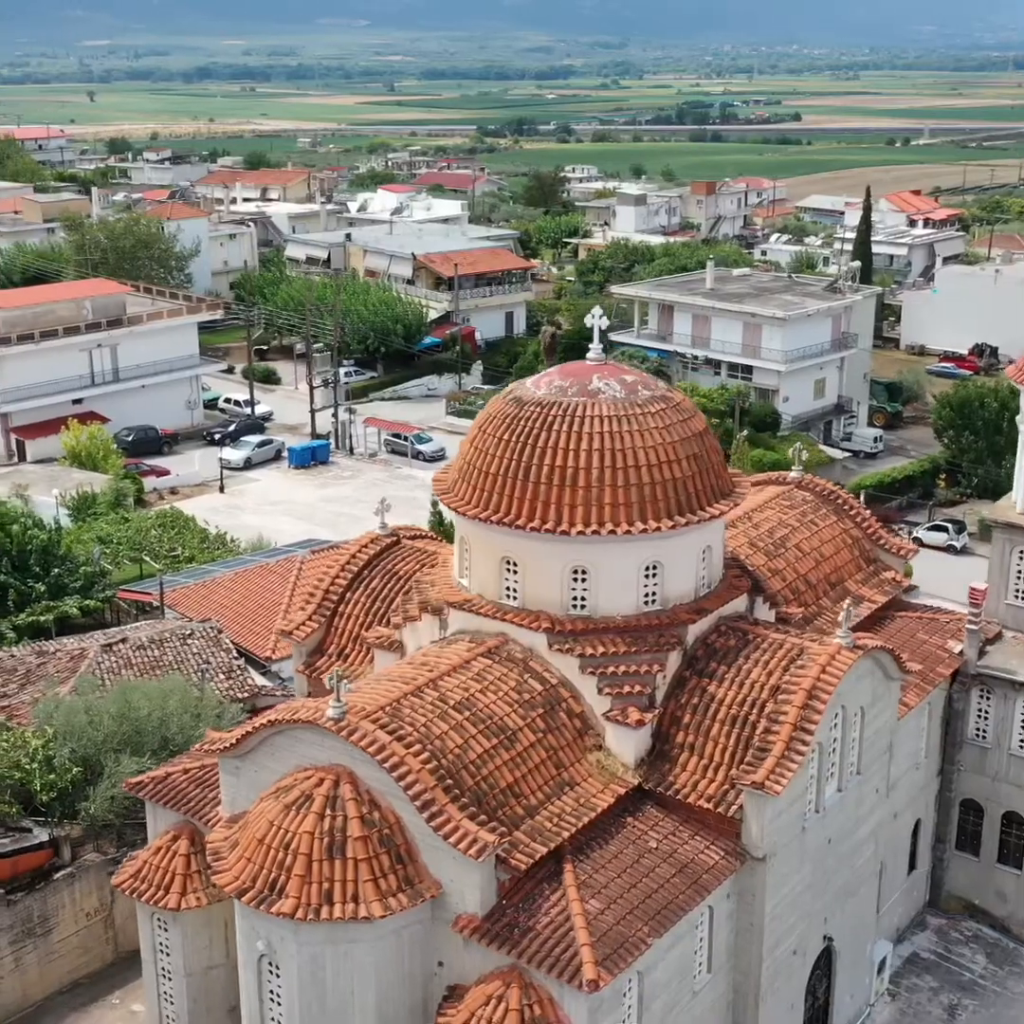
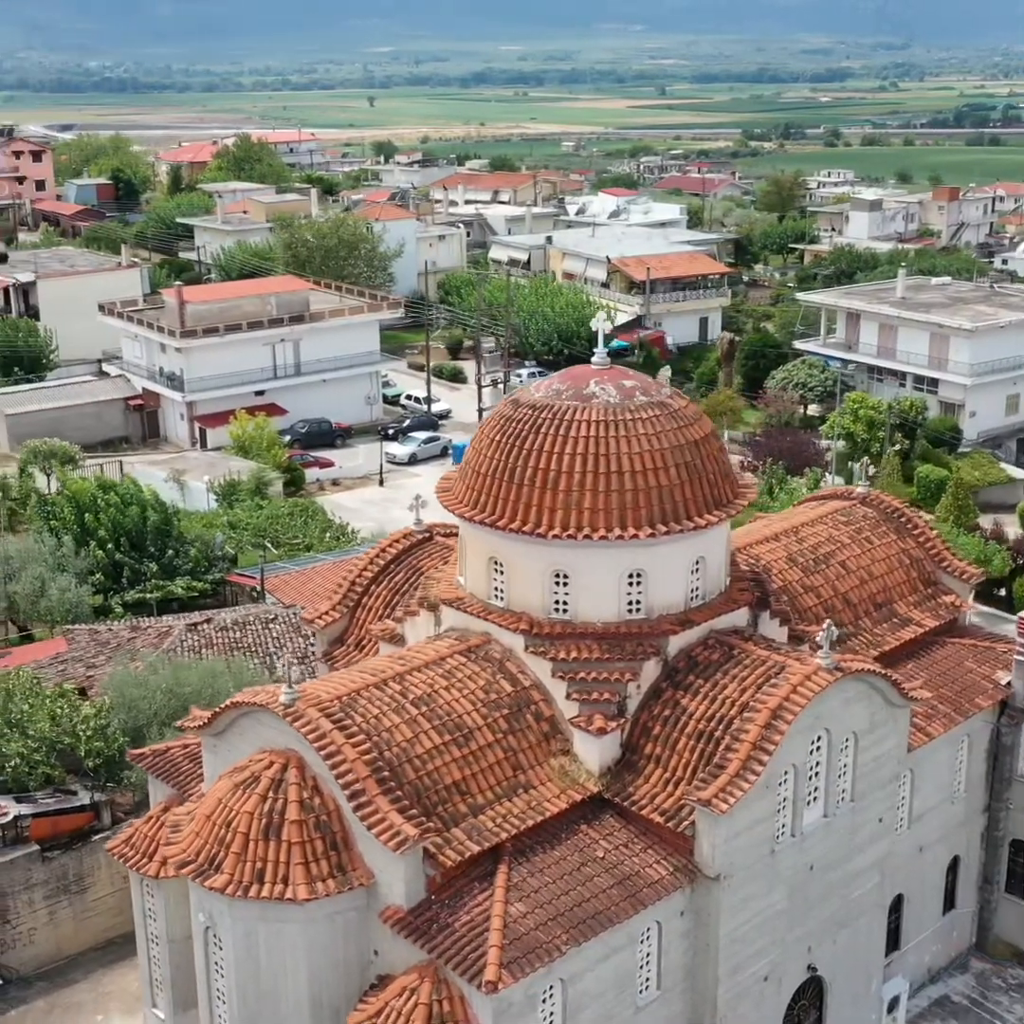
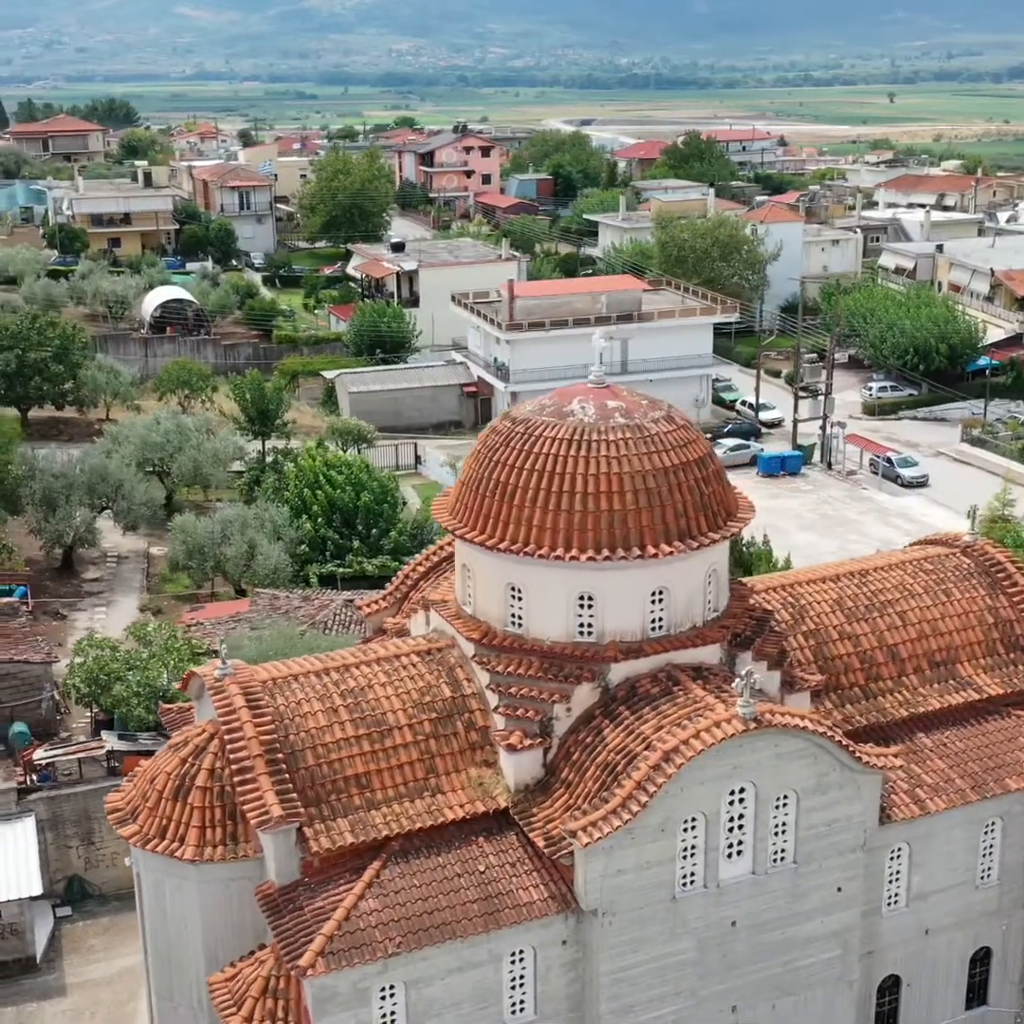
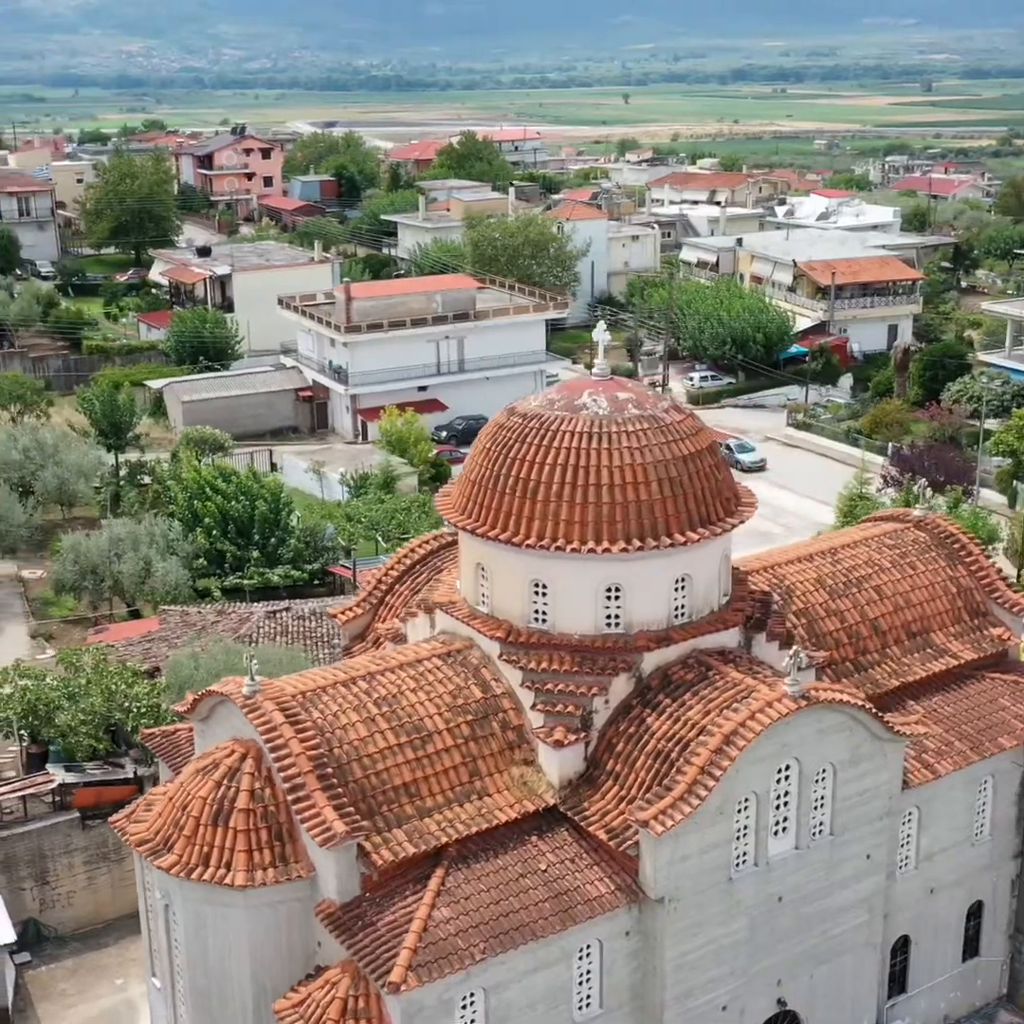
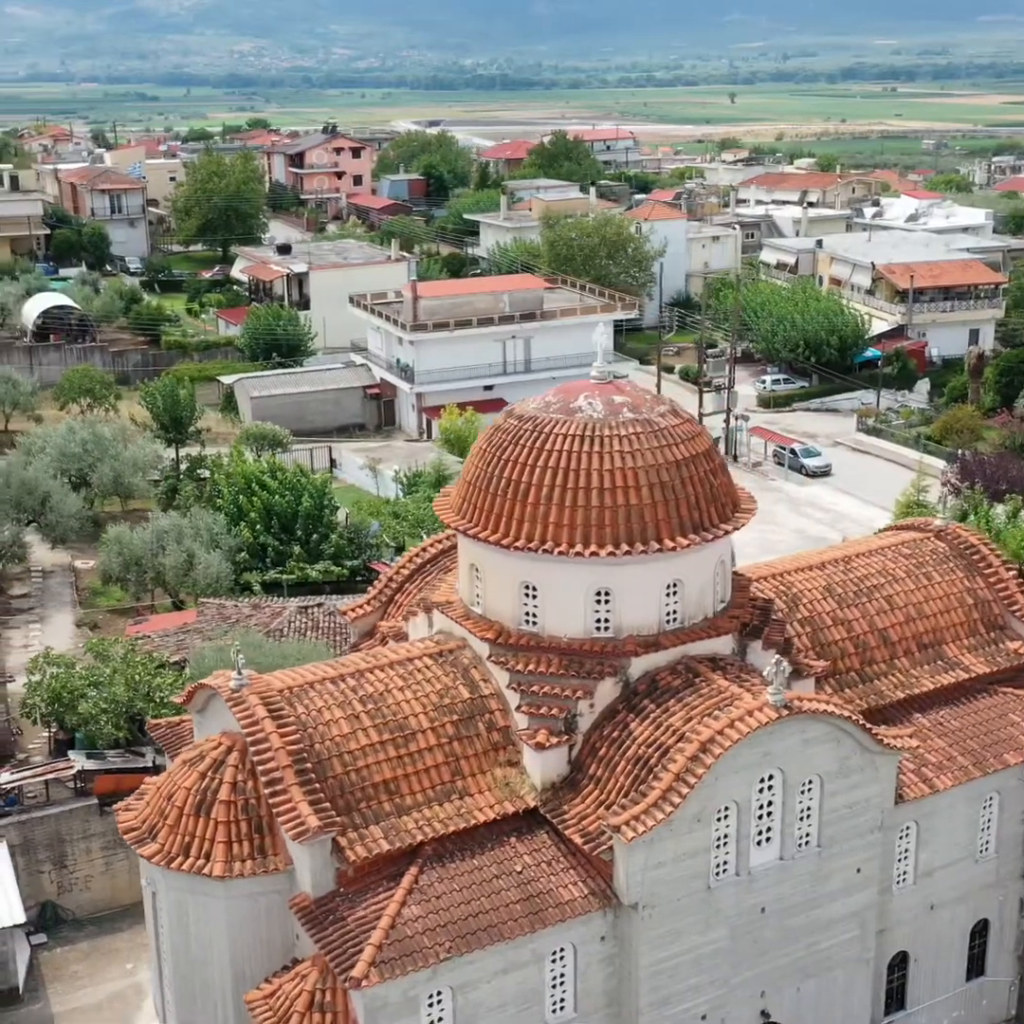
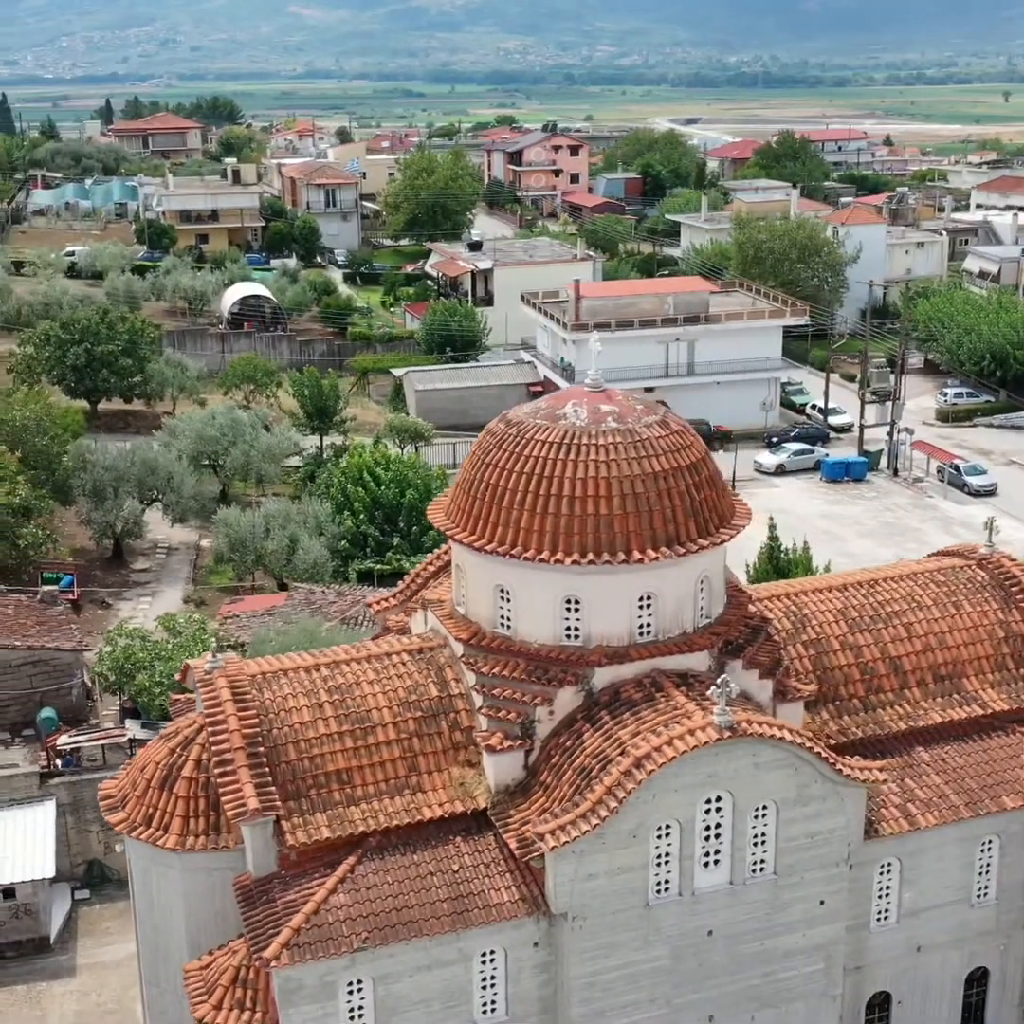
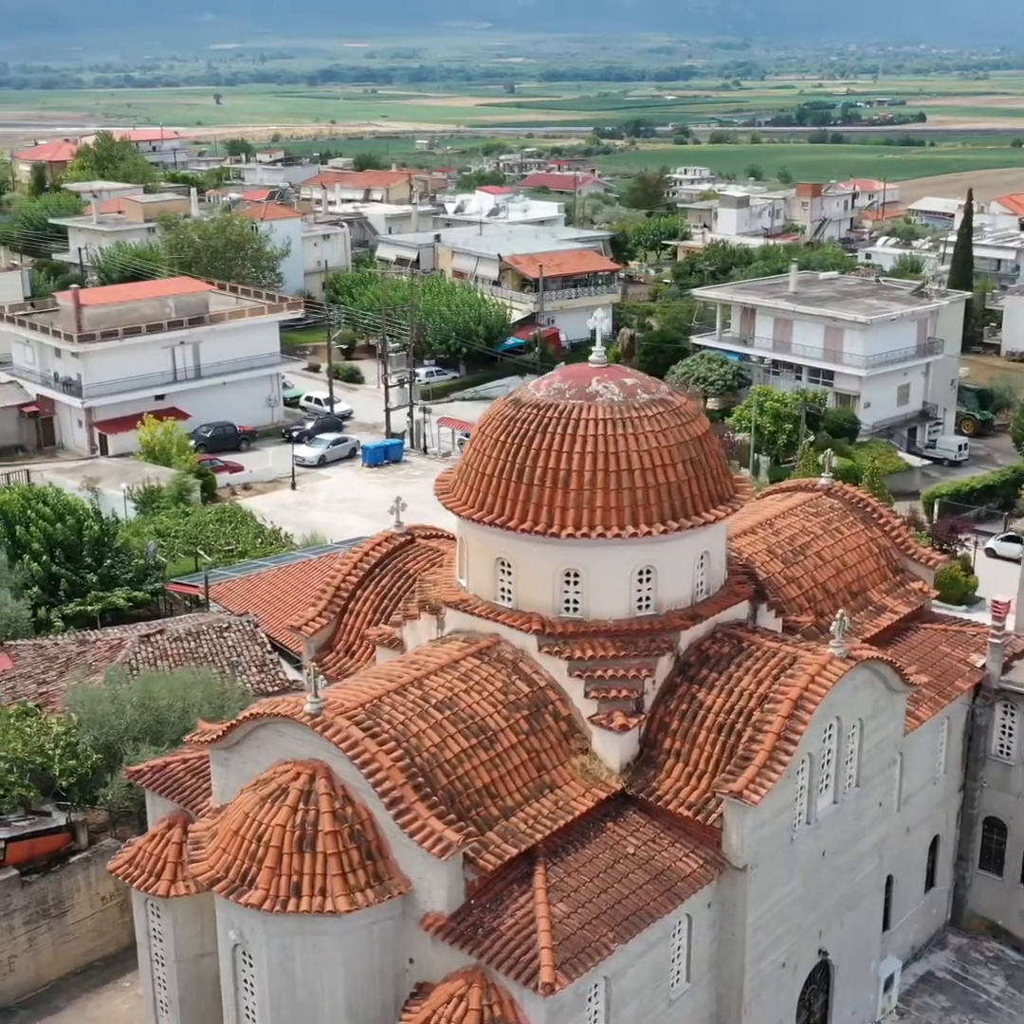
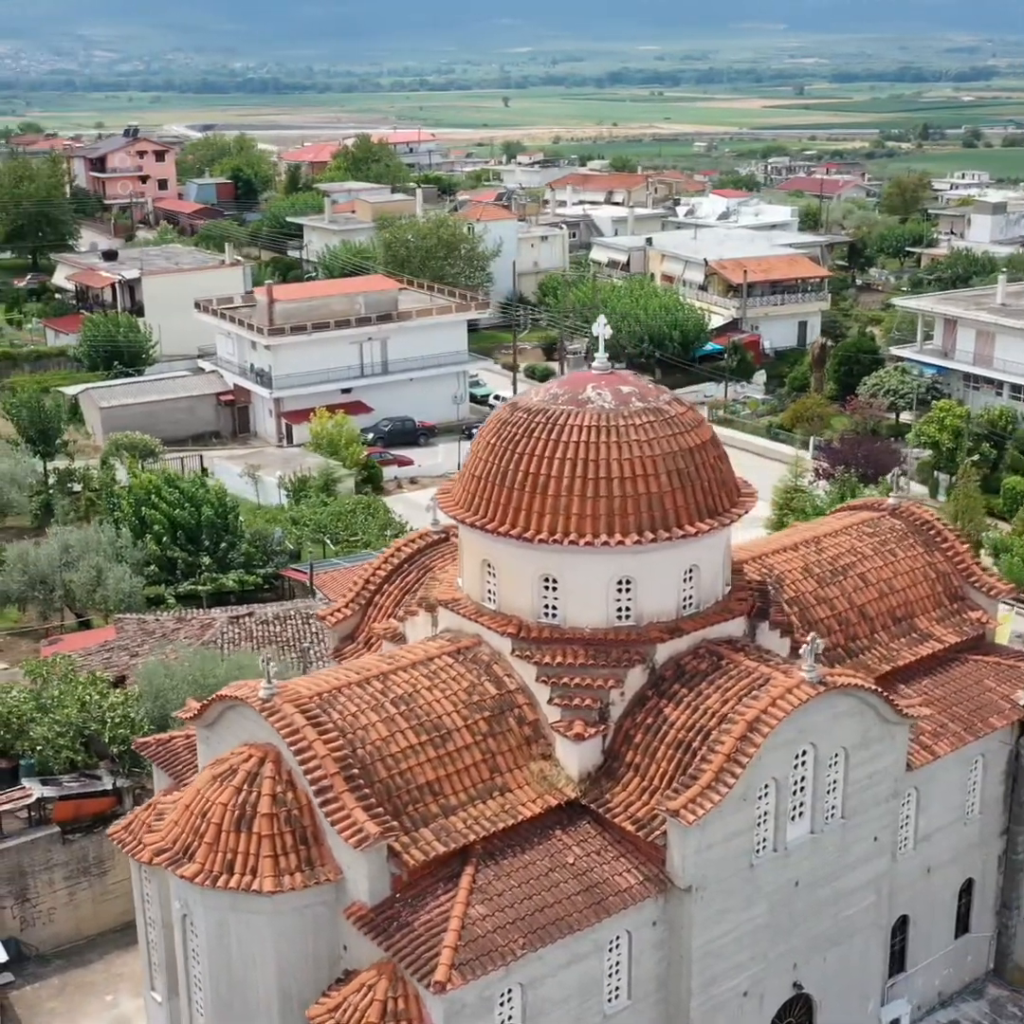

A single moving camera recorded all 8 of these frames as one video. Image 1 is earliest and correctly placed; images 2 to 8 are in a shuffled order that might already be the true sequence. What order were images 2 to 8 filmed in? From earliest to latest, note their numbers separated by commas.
7, 2, 8, 4, 5, 3, 6
